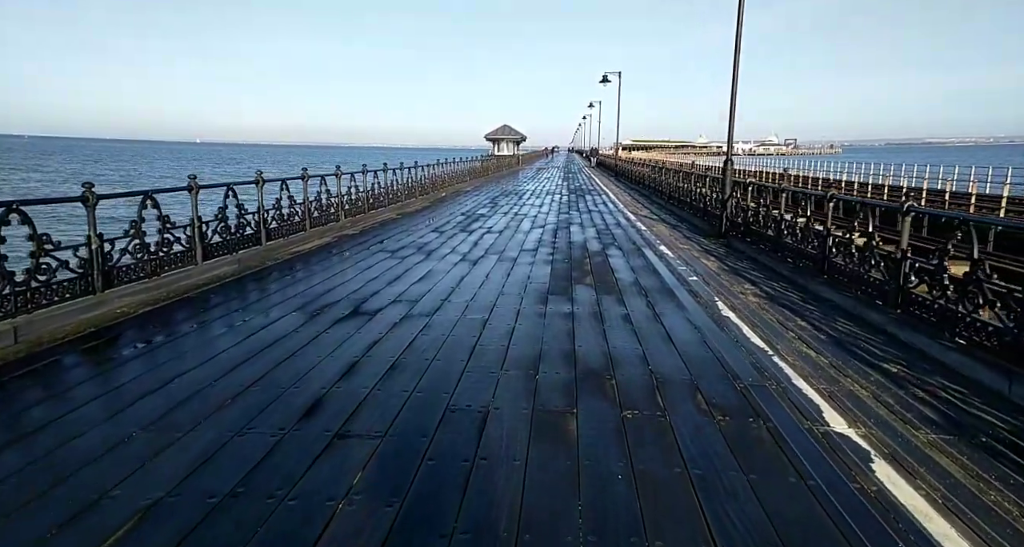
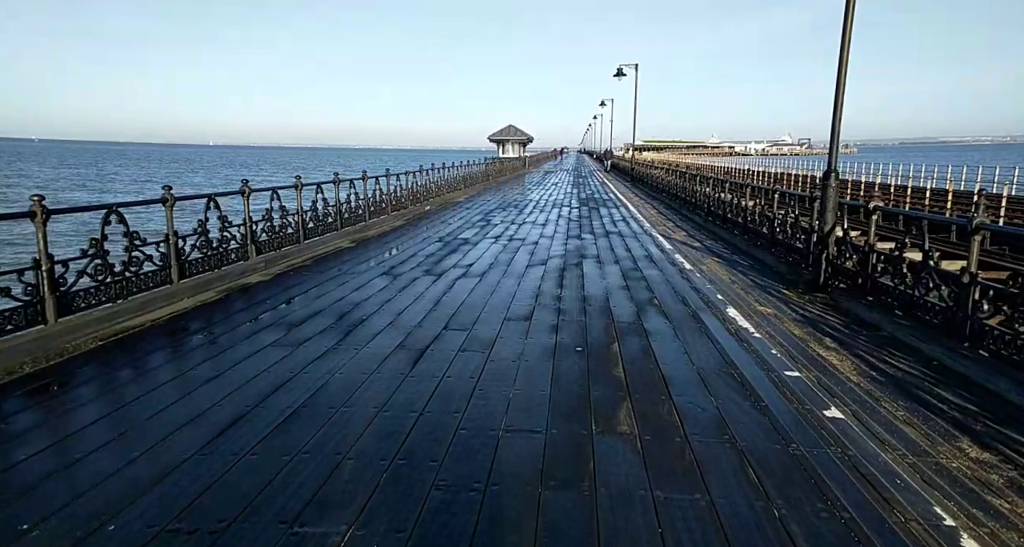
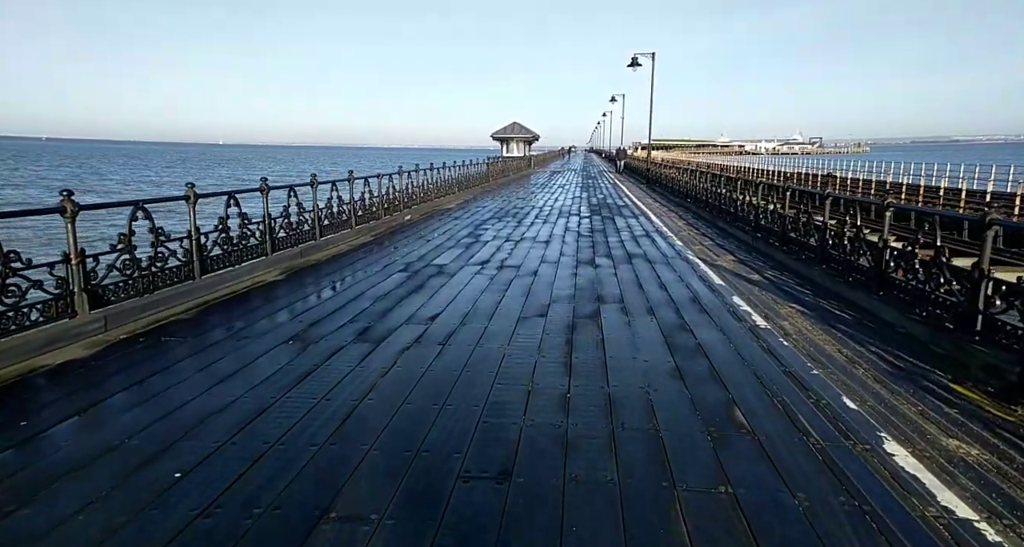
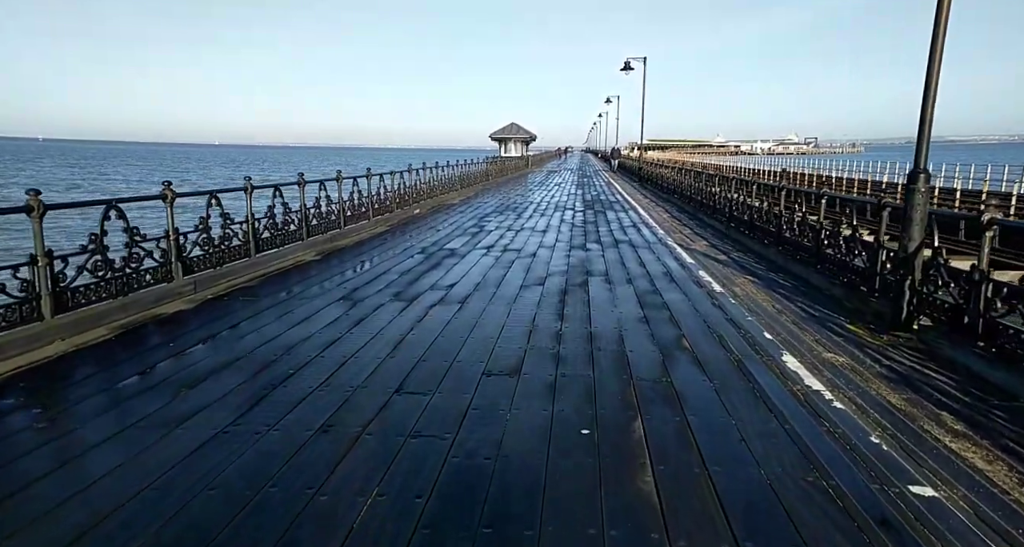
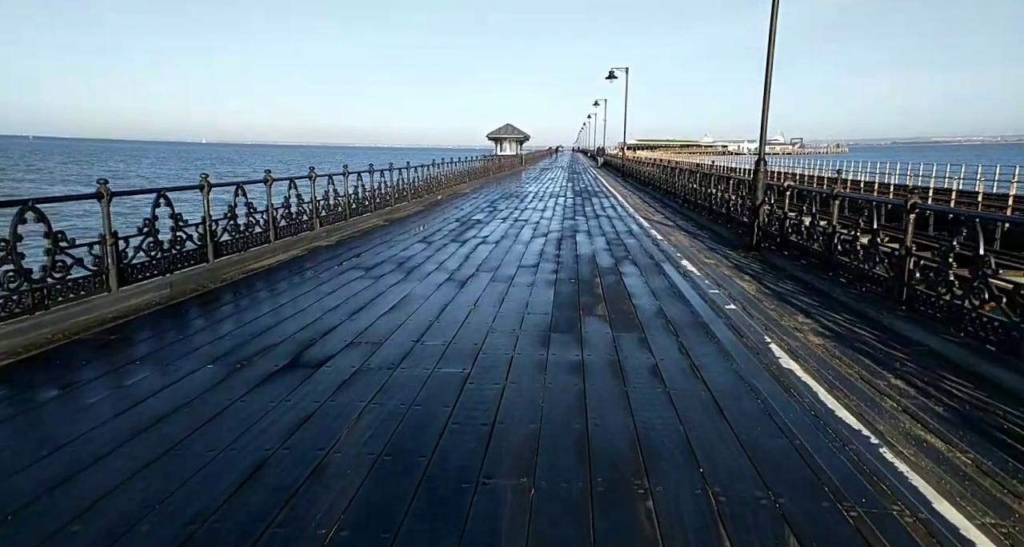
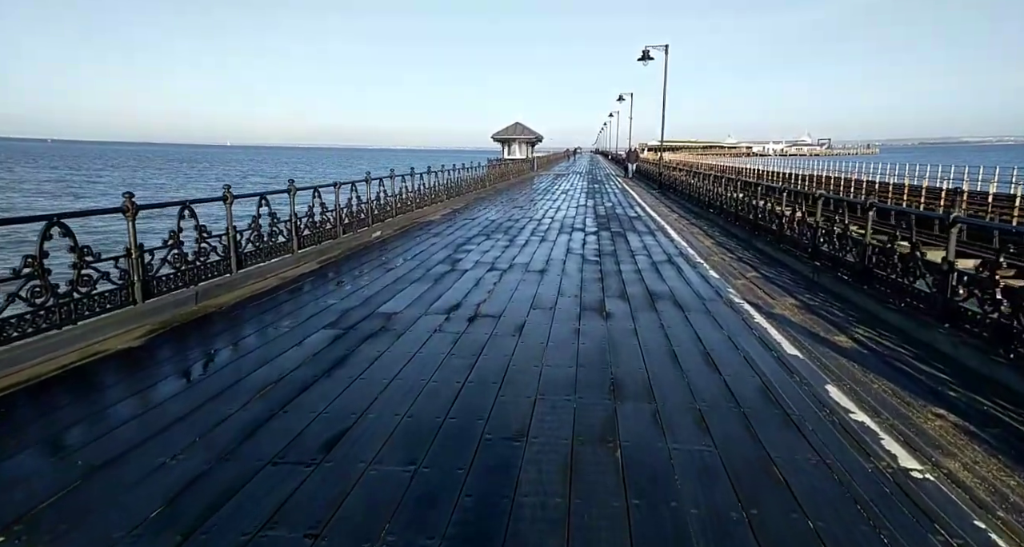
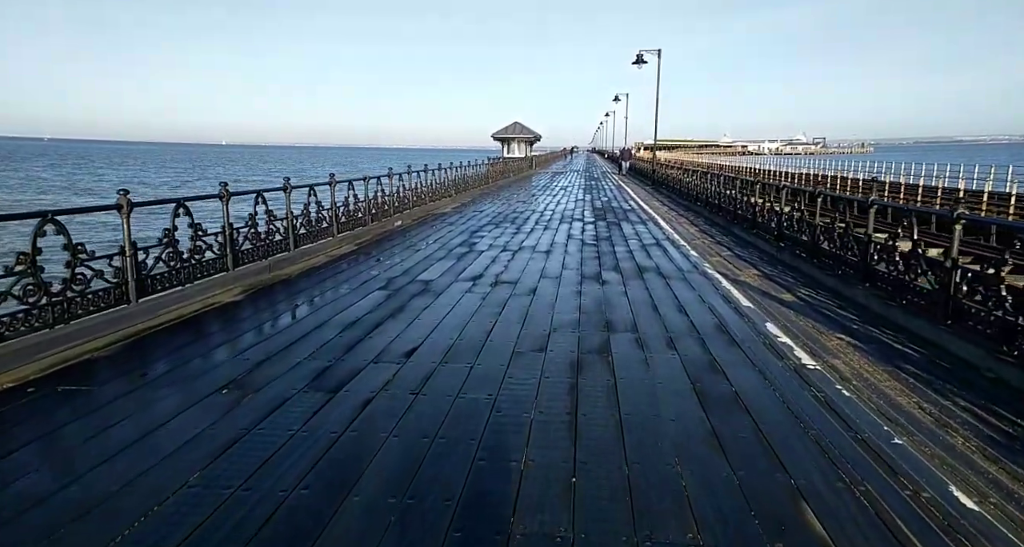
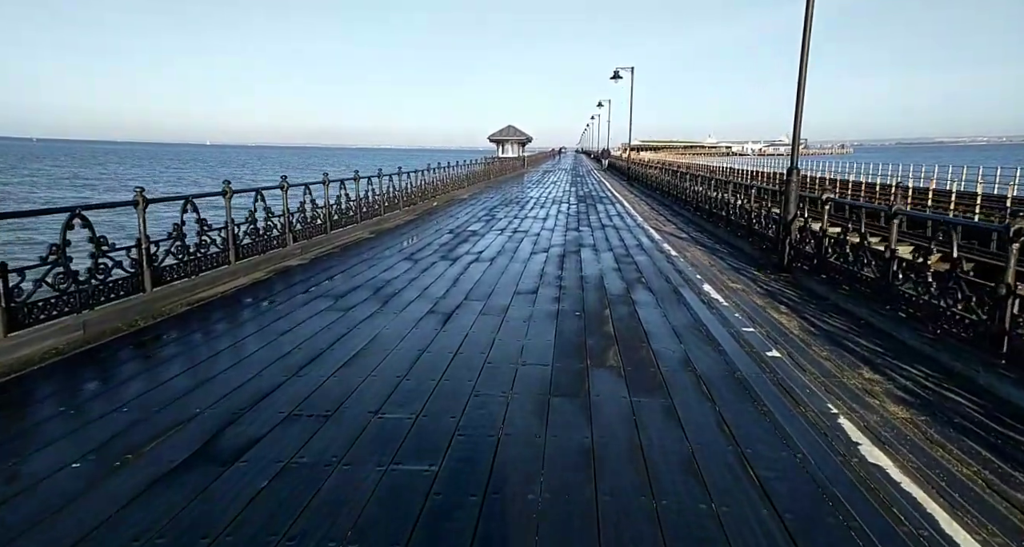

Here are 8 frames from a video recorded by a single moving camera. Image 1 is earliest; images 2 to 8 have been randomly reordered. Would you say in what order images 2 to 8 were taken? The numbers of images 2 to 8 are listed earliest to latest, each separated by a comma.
5, 8, 2, 4, 3, 7, 6
